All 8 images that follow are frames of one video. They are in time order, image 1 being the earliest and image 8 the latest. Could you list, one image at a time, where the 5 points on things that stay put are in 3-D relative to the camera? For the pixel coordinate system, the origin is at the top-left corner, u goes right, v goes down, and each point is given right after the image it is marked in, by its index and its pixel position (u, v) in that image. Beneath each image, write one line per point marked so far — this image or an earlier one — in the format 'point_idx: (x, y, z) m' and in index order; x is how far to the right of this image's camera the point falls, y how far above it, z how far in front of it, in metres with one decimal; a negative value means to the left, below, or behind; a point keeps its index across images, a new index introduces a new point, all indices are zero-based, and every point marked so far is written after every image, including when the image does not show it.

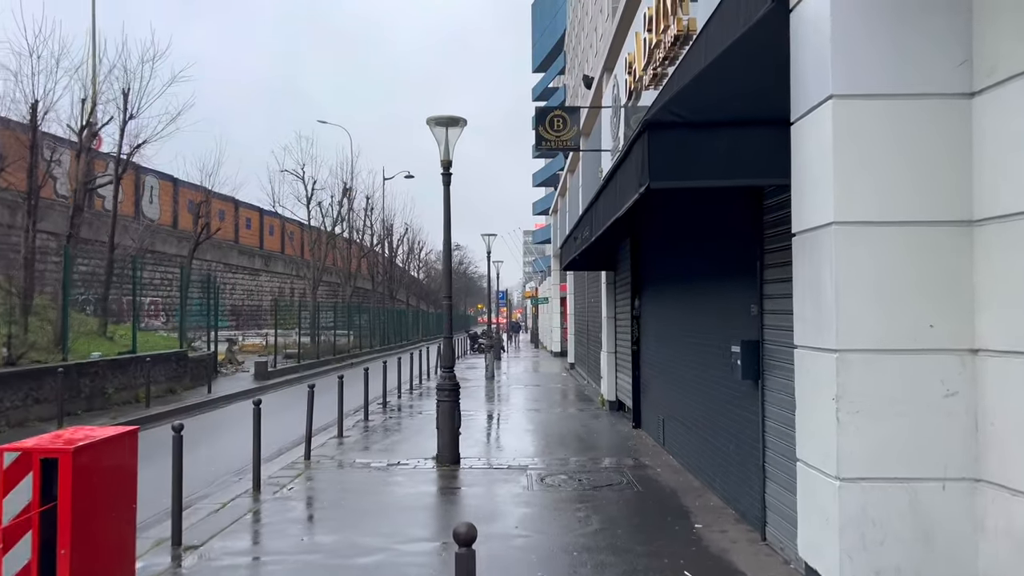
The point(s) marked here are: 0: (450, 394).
0: (-0.8, -1.3, +9.6) m
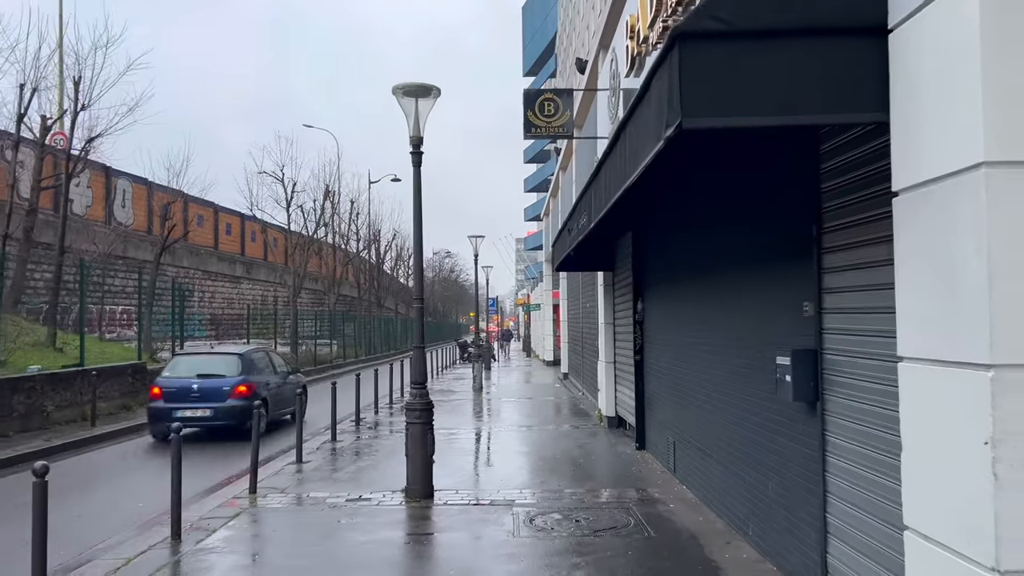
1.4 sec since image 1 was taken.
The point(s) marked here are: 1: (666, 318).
0: (-0.9, -1.3, +8.0) m
1: (+1.9, -0.3, +9.1) m
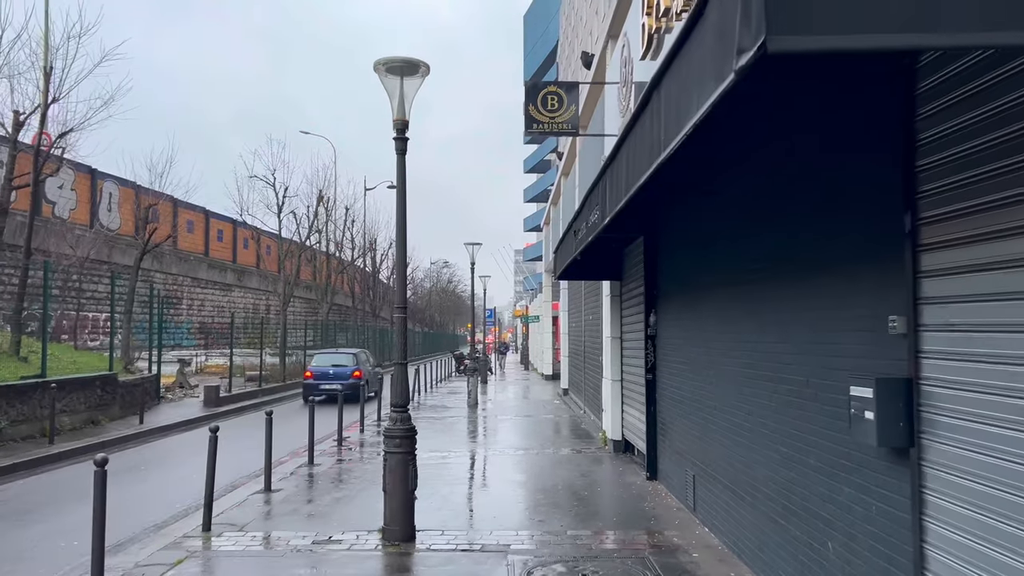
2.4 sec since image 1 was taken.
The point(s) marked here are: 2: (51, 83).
0: (-1.0, -1.4, +6.9) m
1: (+1.8, -0.5, +8.0) m
2: (-9.2, +4.1, +15.6) m
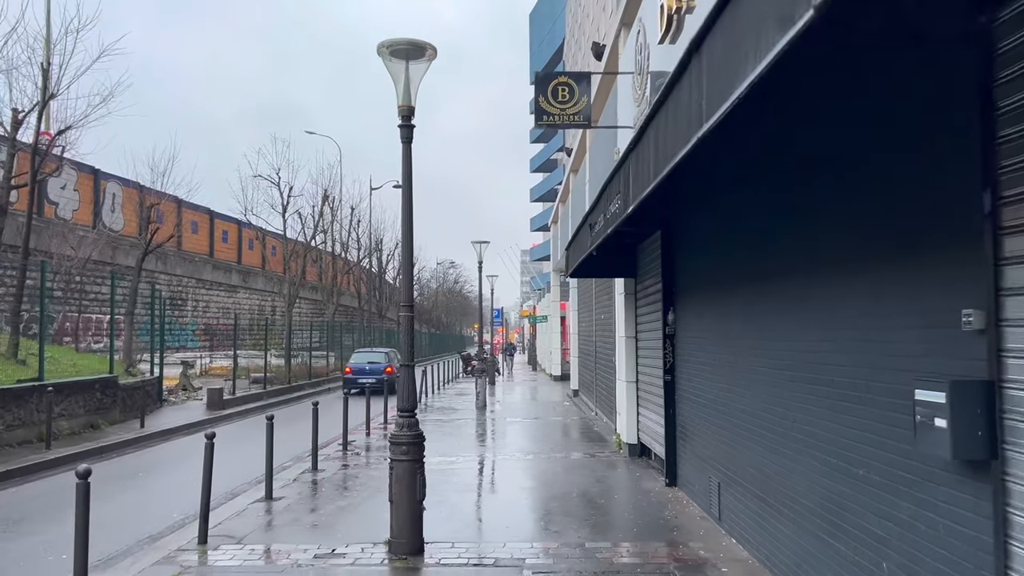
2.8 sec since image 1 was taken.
0: (-0.8, -1.3, +6.5) m
1: (+2.0, -0.4, +7.6) m
2: (-9.0, +4.1, +15.3) m
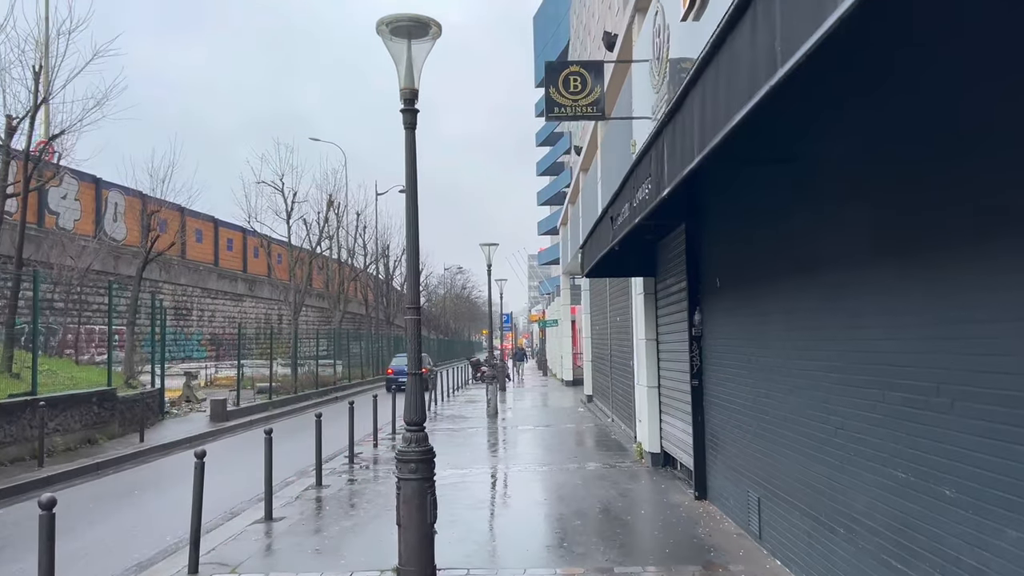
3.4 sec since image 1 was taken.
0: (-0.7, -1.3, +5.9) m
1: (+2.1, -0.4, +6.9) m
2: (-8.8, +3.9, +14.8) m
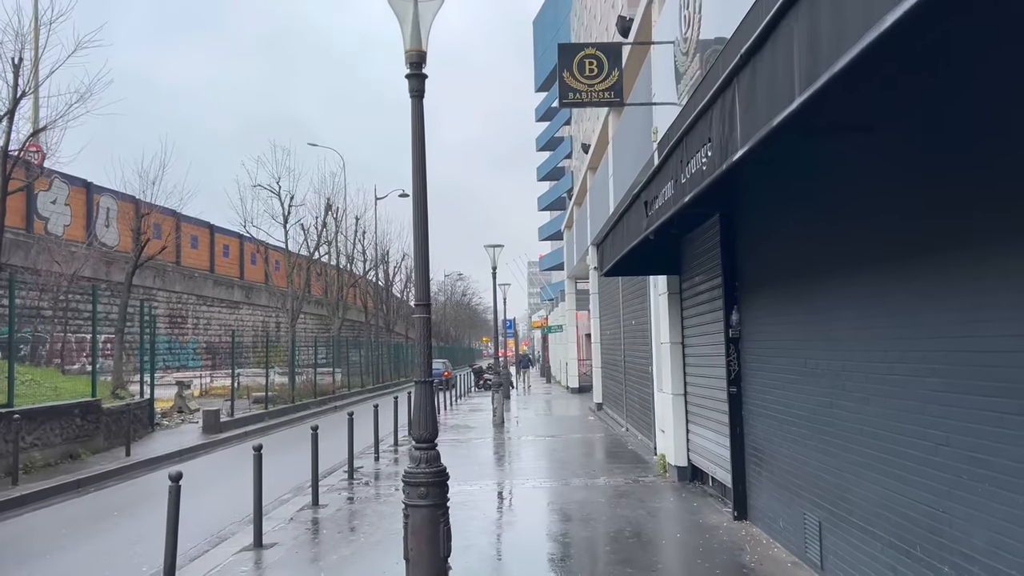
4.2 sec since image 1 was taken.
0: (-0.5, -1.3, +5.0) m
1: (+2.3, -0.3, +6.1) m
2: (-8.7, +3.8, +14.0) m
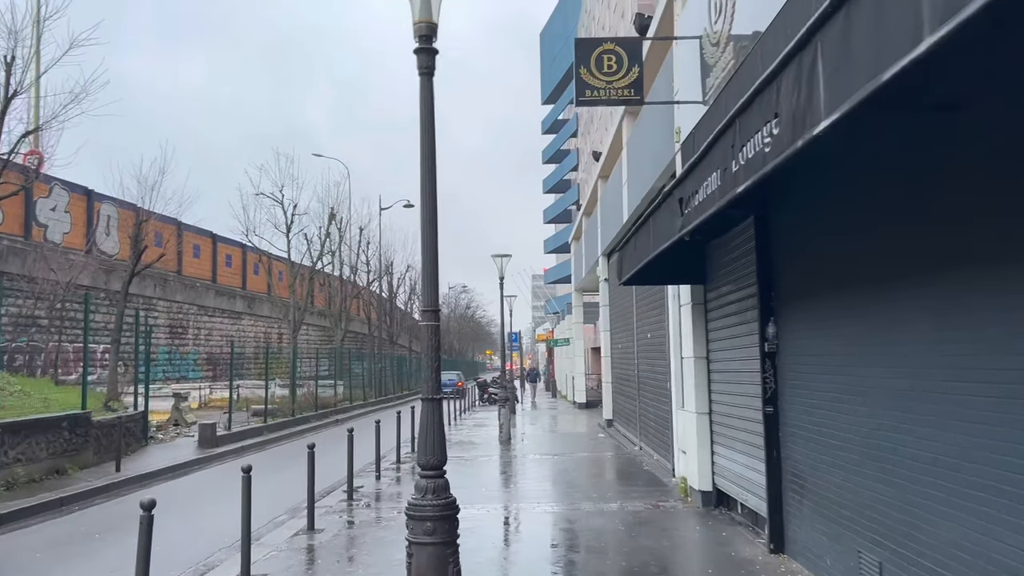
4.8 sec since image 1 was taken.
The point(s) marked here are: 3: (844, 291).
0: (-0.4, -1.3, +4.4) m
1: (+2.4, -0.4, +5.4) m
2: (-8.5, +3.6, +13.4) m
3: (+2.4, 0.0, +5.7) m
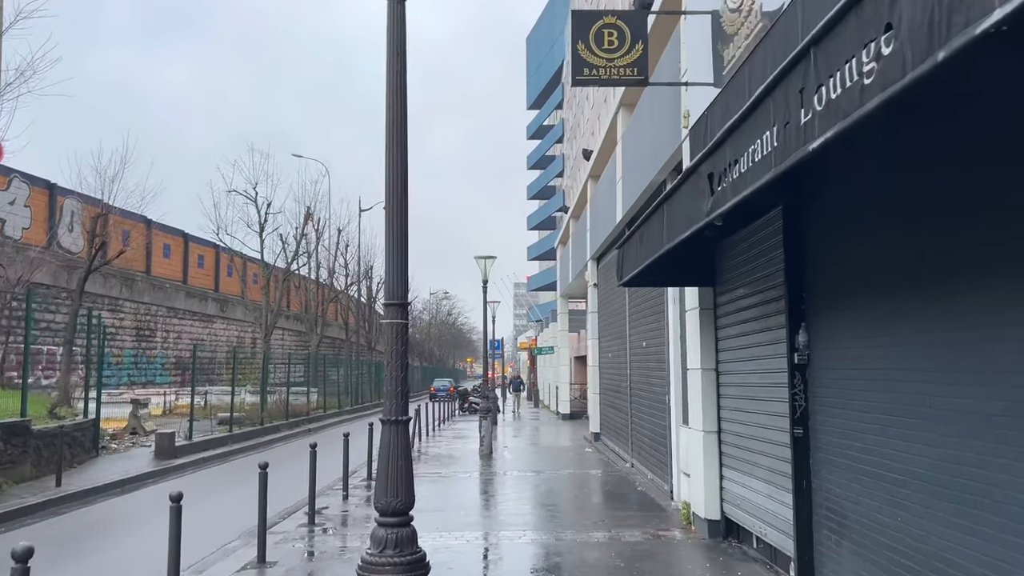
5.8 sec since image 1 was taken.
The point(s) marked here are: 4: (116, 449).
0: (-0.5, -1.3, +3.3) m
1: (+2.3, -0.4, +4.4) m
2: (-8.7, +3.7, +12.2) m
3: (+2.3, 0.0, +4.7) m
4: (-8.4, -3.4, +16.6) m
